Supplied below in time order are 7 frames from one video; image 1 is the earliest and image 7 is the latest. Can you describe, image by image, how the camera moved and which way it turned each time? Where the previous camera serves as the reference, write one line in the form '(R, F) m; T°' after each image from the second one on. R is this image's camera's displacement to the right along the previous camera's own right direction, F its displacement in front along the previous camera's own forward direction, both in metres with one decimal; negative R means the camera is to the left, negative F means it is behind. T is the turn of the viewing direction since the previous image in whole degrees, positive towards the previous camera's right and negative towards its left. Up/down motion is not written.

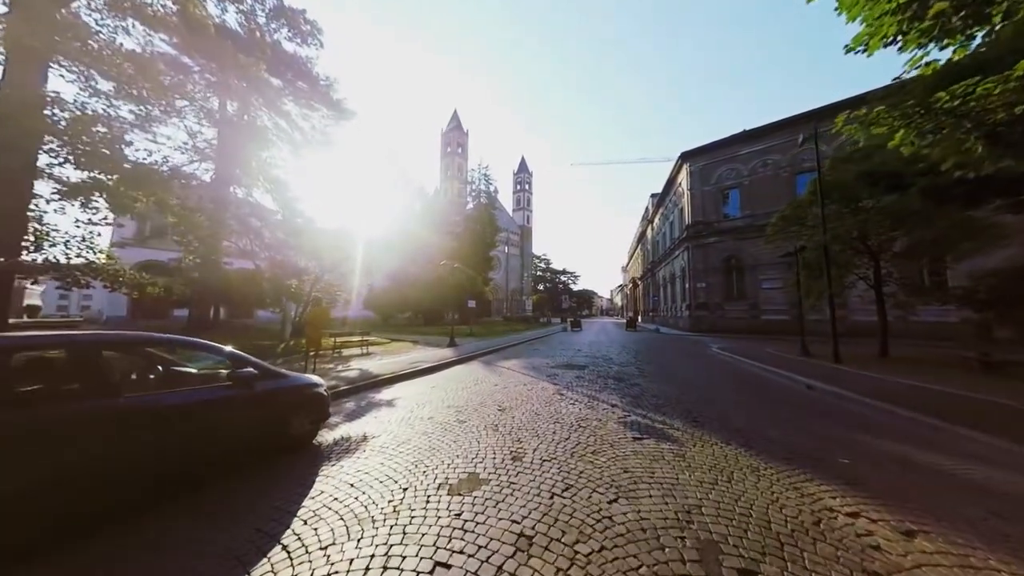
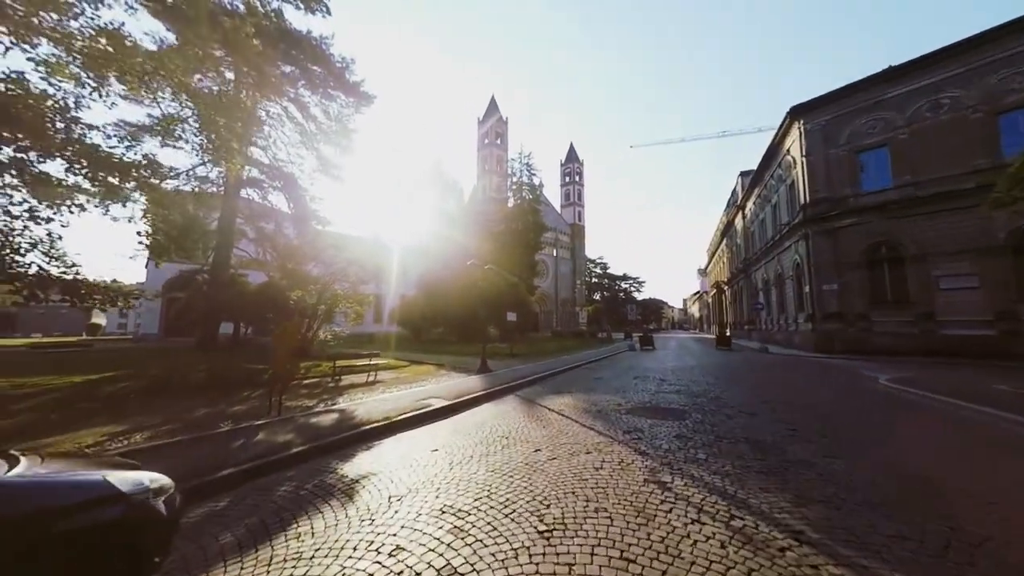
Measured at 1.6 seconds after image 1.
(0.0, +4.4) m; -7°
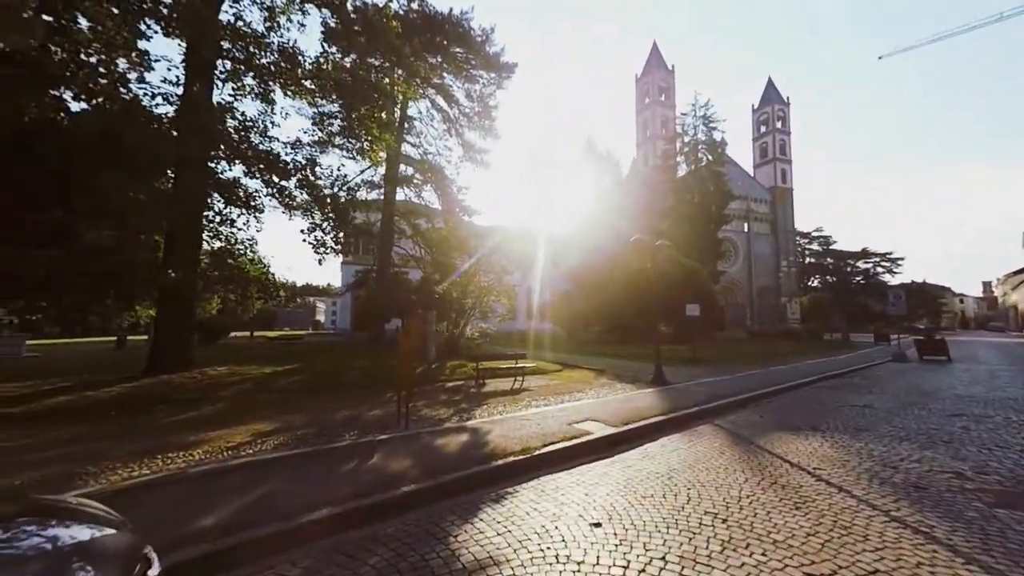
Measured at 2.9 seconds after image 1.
(-0.5, +2.9) m; -23°
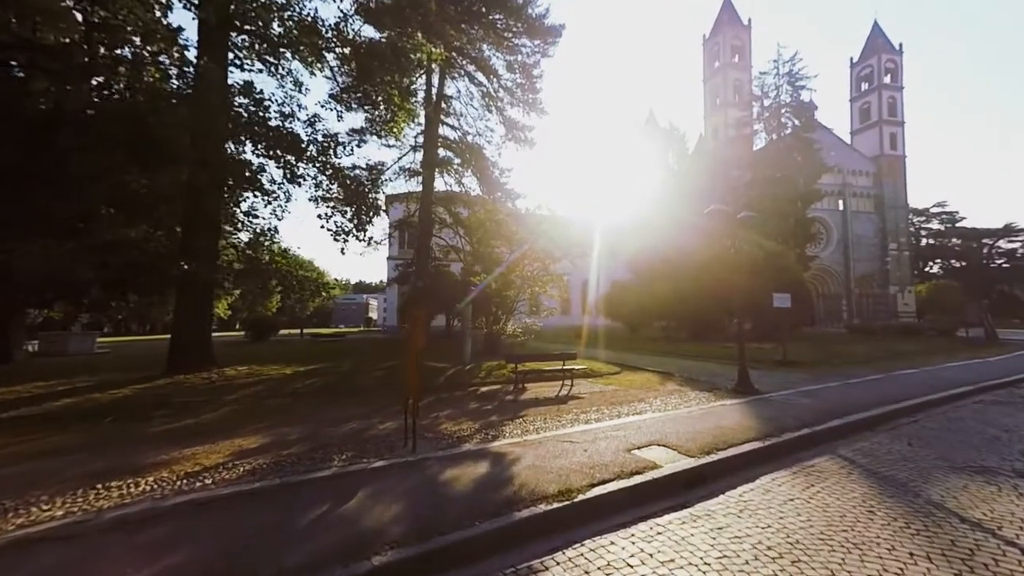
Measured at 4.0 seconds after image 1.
(+0.3, +1.8) m; -8°
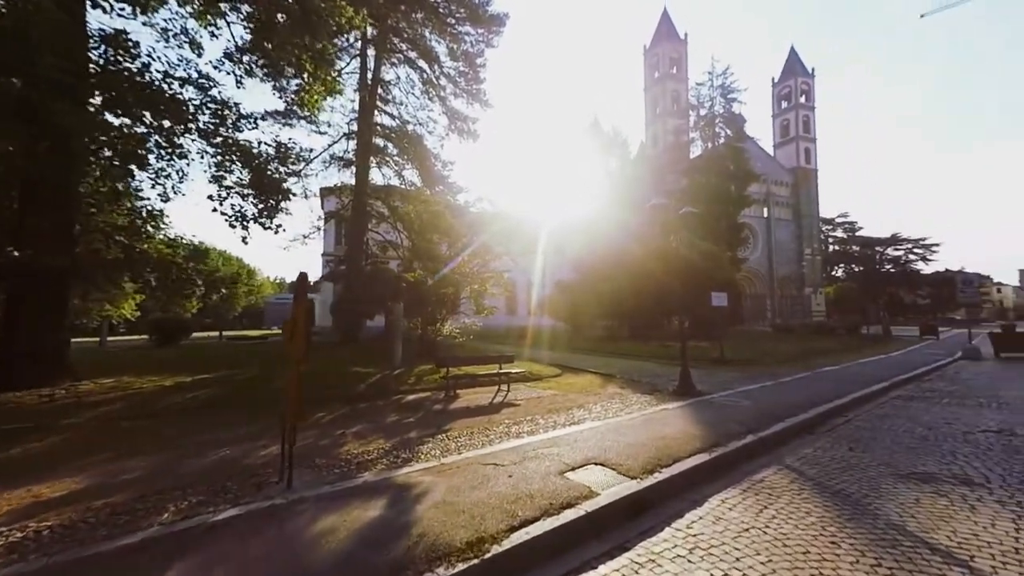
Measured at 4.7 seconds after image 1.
(+0.4, +1.0) m; +8°
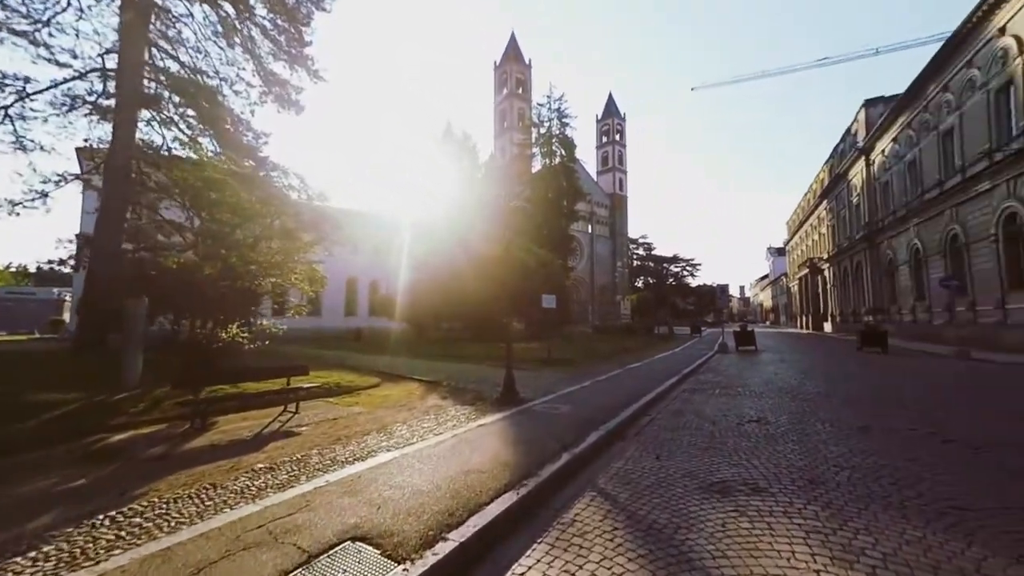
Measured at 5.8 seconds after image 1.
(+1.0, +1.5) m; +22°
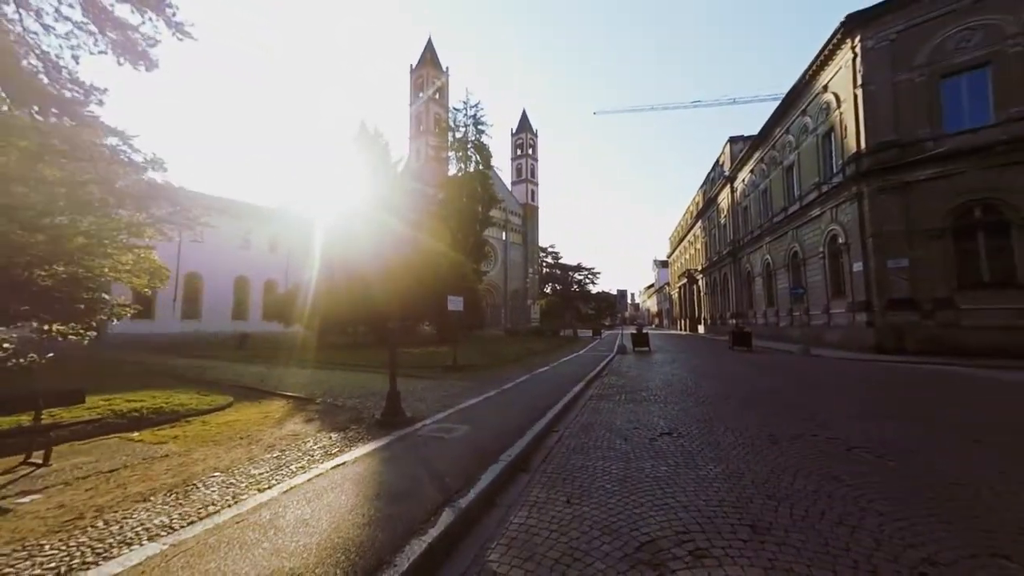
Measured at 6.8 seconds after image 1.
(+0.5, +1.6) m; +13°
